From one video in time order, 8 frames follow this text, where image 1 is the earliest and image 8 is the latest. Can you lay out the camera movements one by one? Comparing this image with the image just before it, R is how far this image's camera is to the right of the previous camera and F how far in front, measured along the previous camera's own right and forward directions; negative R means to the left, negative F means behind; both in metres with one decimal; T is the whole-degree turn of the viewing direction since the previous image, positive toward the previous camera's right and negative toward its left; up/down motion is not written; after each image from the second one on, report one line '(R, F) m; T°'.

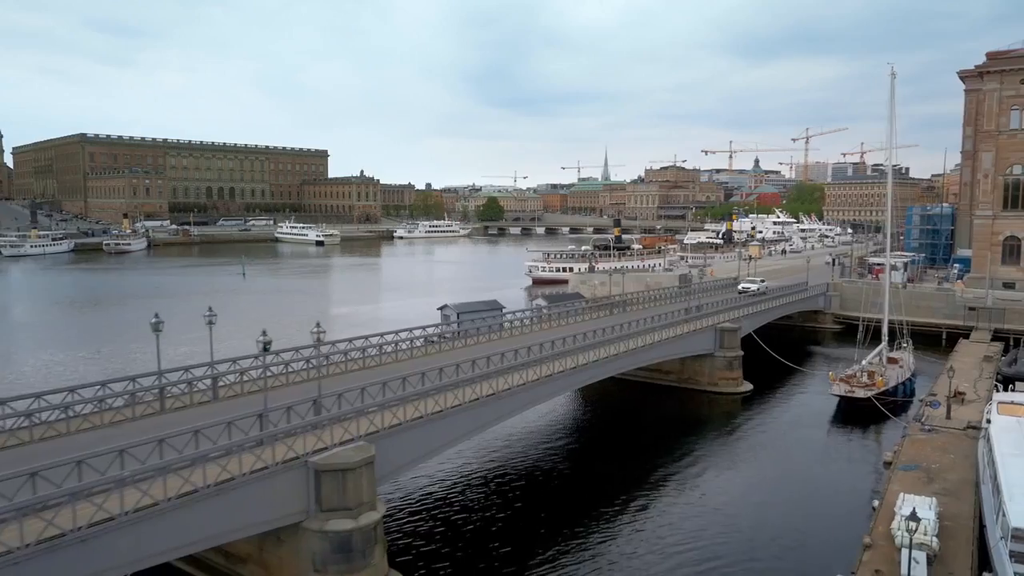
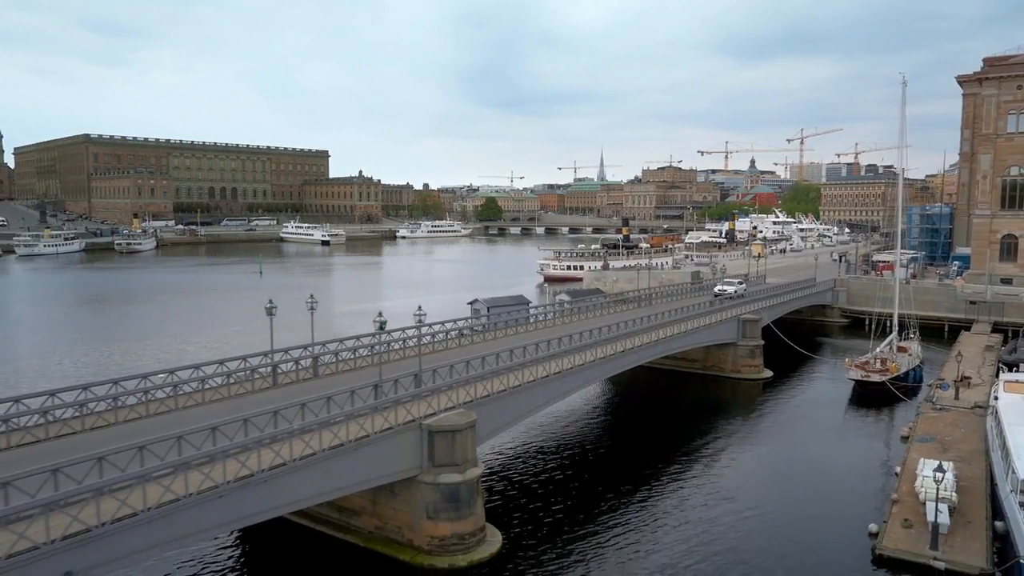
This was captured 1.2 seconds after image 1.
(-1.8, -2.2) m; 0°
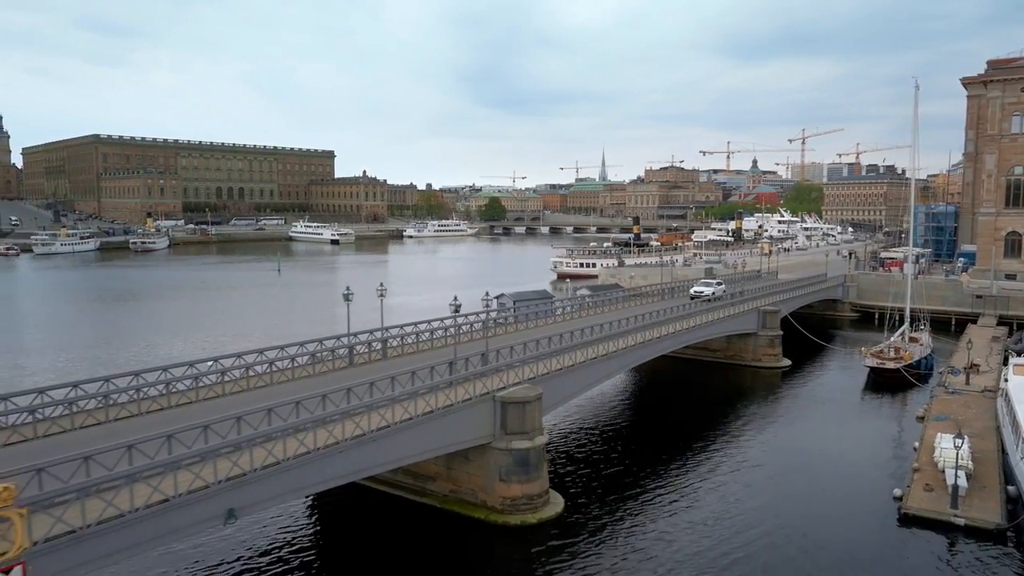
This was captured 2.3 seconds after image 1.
(-1.4, -1.8) m; 0°
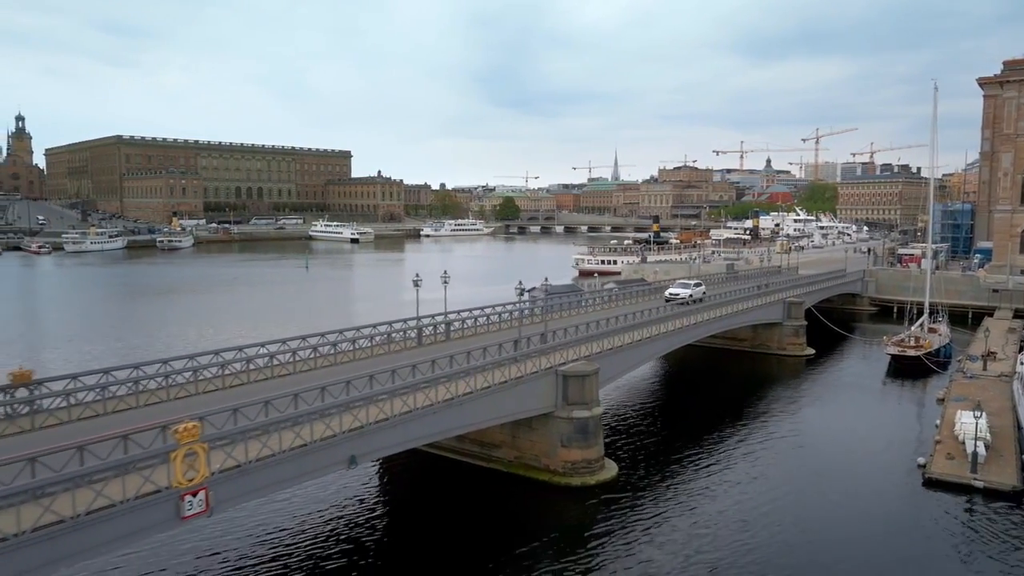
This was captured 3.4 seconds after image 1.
(-1.2, -1.9) m; -1°
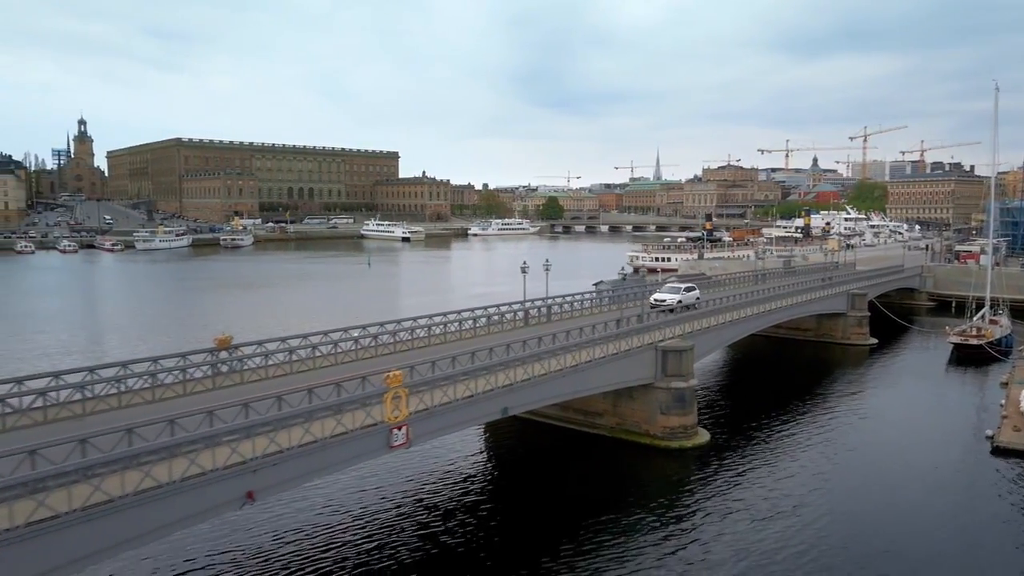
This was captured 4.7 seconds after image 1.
(-1.9, -2.6) m; -3°
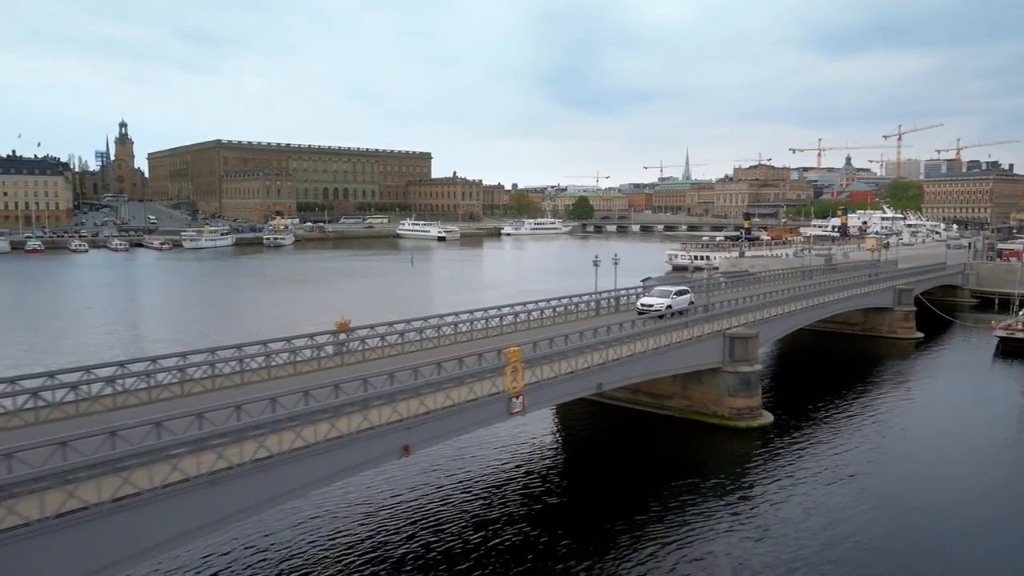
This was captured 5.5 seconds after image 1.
(-1.6, -1.9) m; -2°
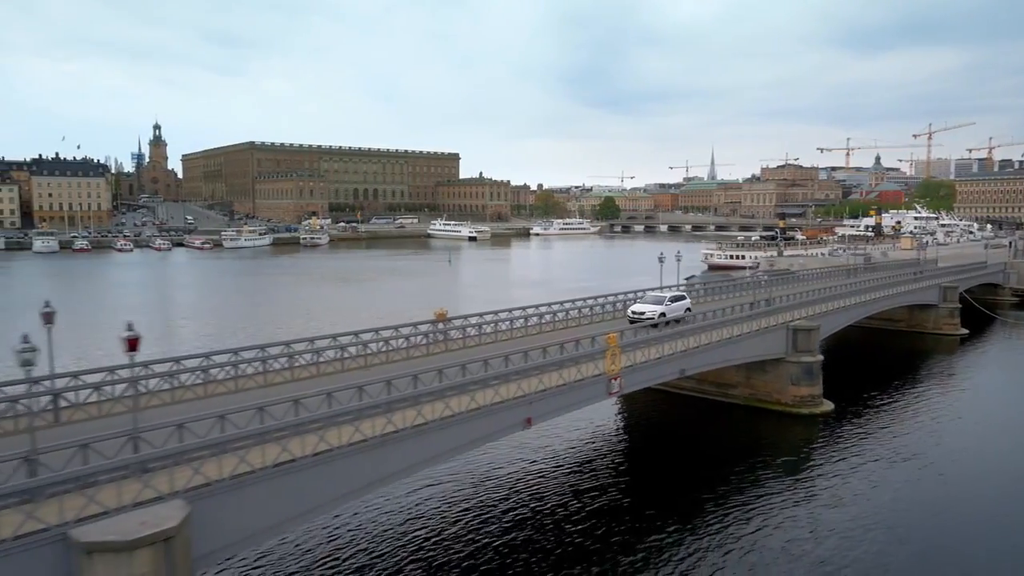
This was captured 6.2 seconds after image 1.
(-1.7, -1.7) m; -2°
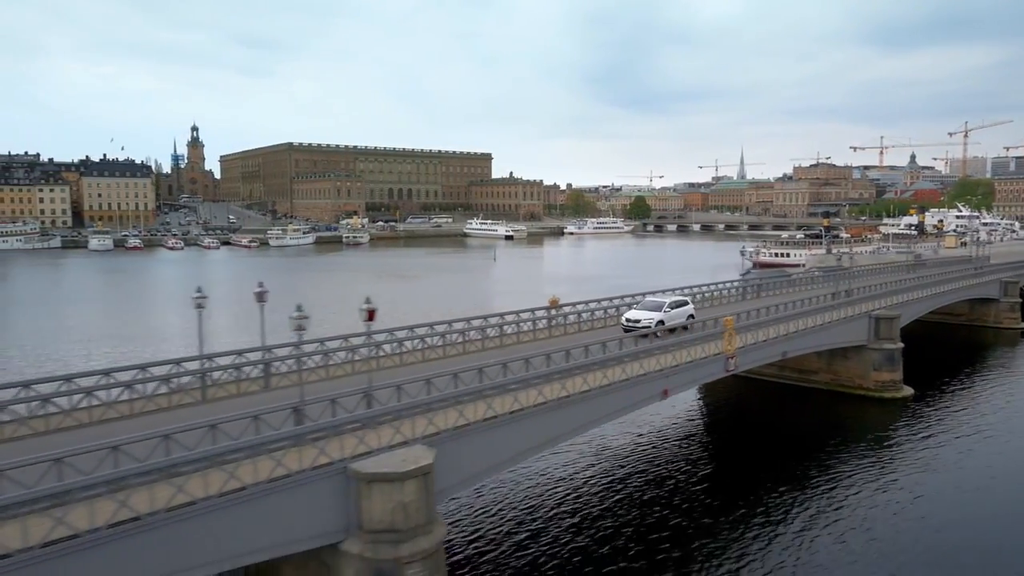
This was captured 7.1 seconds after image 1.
(-2.5, -1.9) m; -2°
